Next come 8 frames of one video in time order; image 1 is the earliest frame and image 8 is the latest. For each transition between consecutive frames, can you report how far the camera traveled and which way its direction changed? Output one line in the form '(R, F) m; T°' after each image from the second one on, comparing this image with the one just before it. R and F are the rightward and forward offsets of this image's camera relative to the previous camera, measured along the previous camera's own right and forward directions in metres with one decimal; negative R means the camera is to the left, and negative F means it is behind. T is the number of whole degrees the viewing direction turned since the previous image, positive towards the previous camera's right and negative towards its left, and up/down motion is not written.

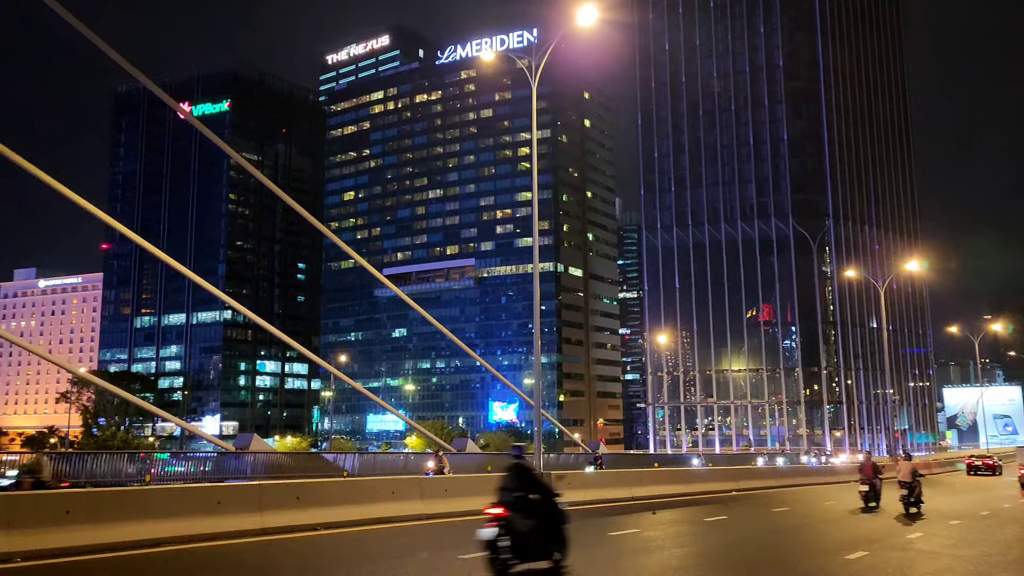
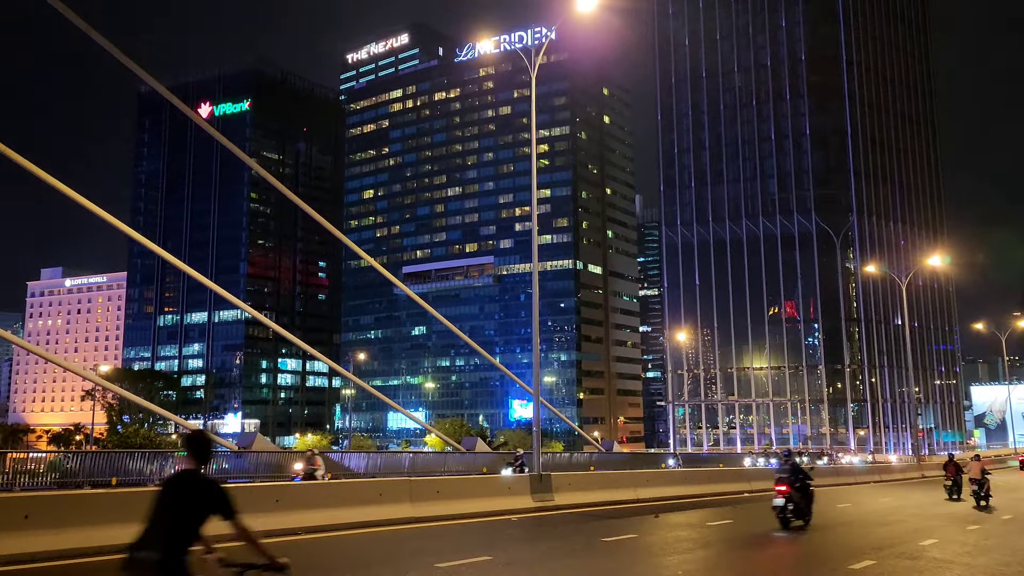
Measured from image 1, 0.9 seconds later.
(+0.3, +0.3) m; -2°
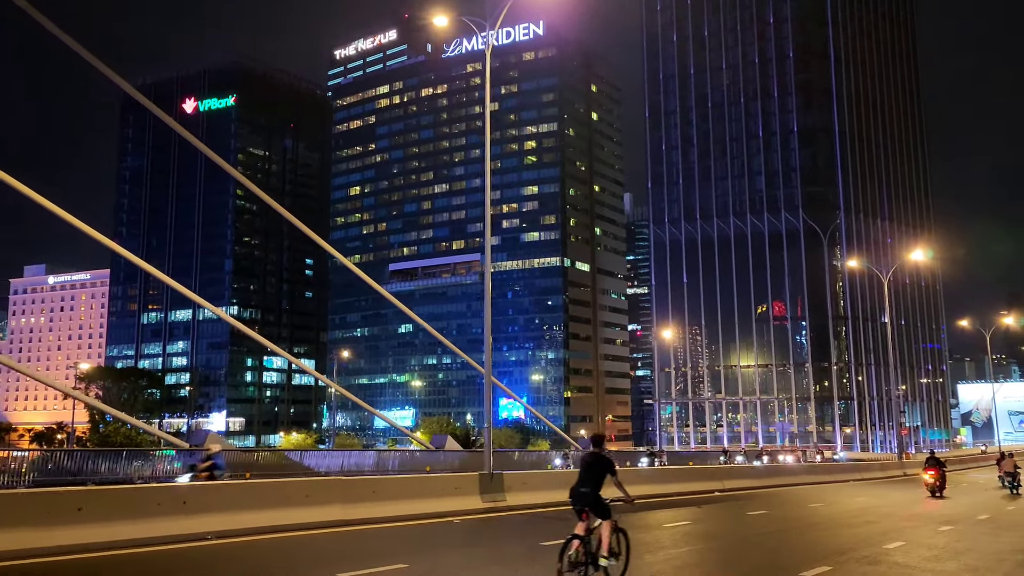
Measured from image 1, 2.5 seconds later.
(+0.5, +0.6) m; +1°
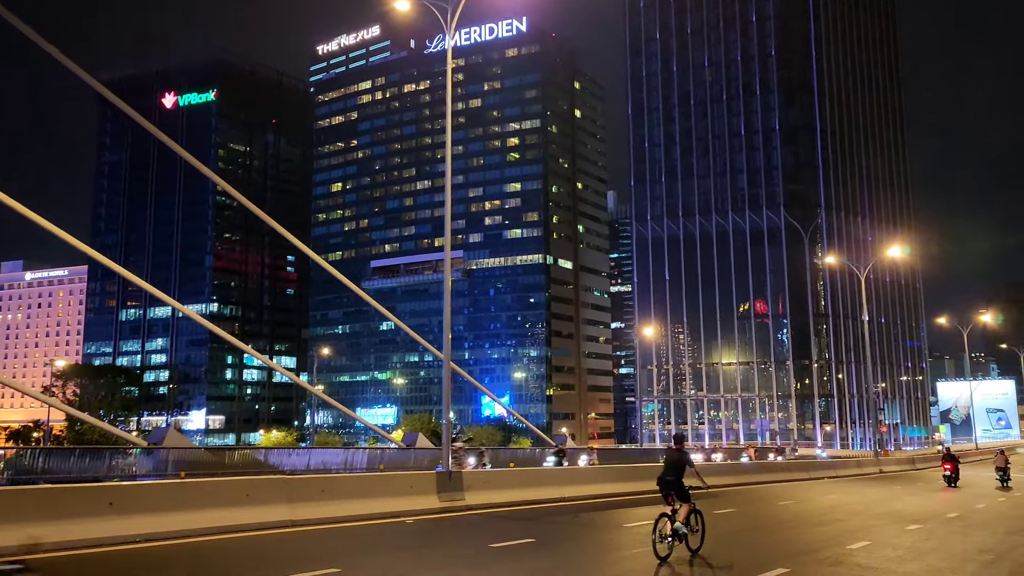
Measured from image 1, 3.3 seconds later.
(+0.3, +0.3) m; +1°
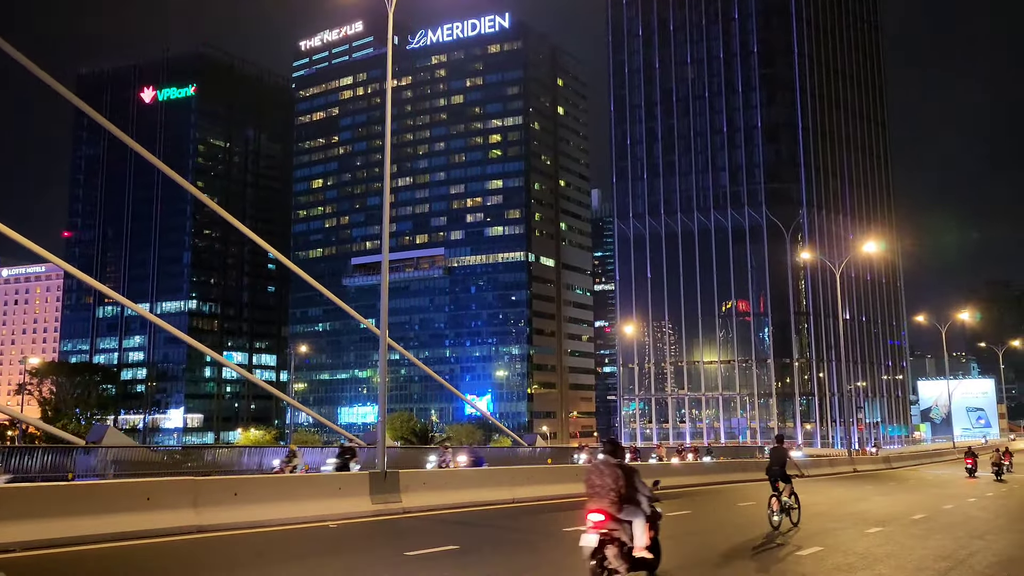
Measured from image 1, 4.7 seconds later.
(+0.5, +0.6) m; +1°
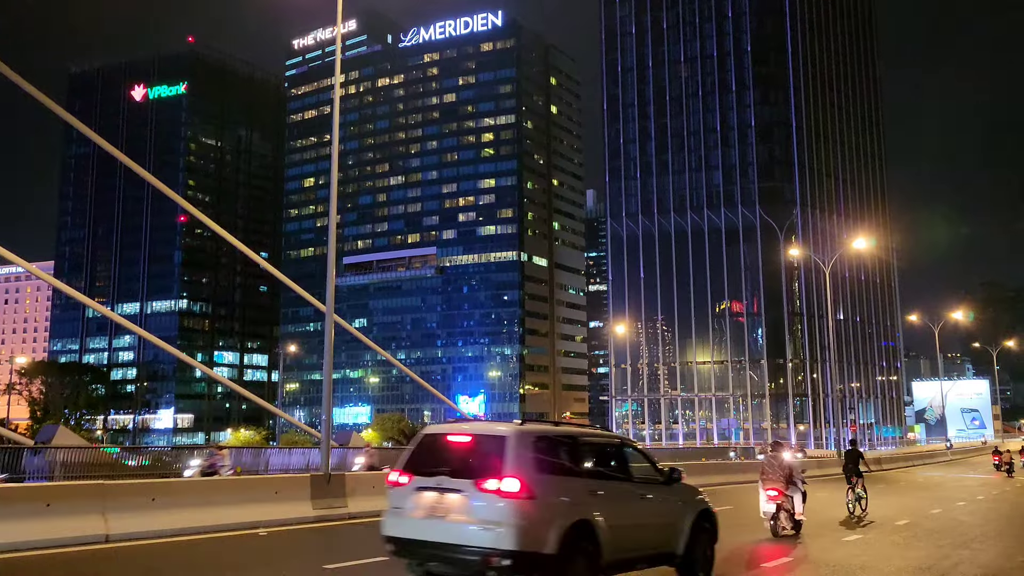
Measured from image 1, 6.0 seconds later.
(+0.5, +0.6) m; 0°
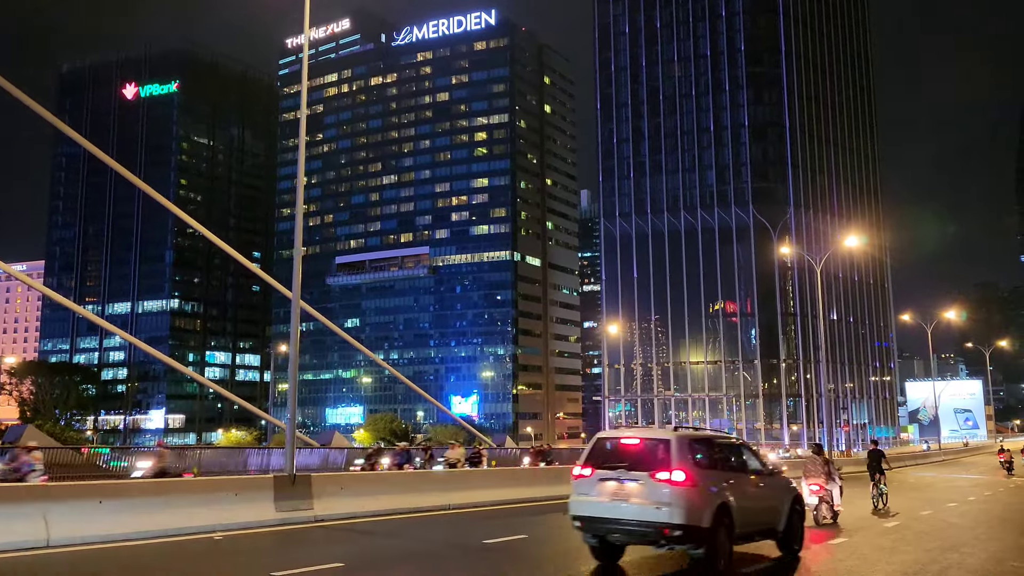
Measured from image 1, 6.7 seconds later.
(+0.2, +0.3) m; 0°
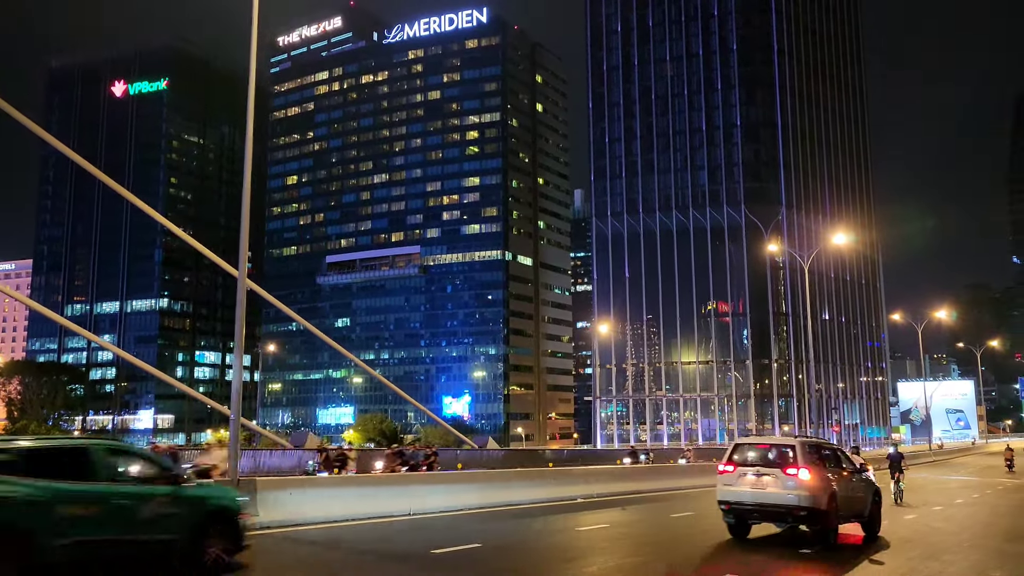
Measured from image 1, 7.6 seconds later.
(+0.4, +0.5) m; 0°
